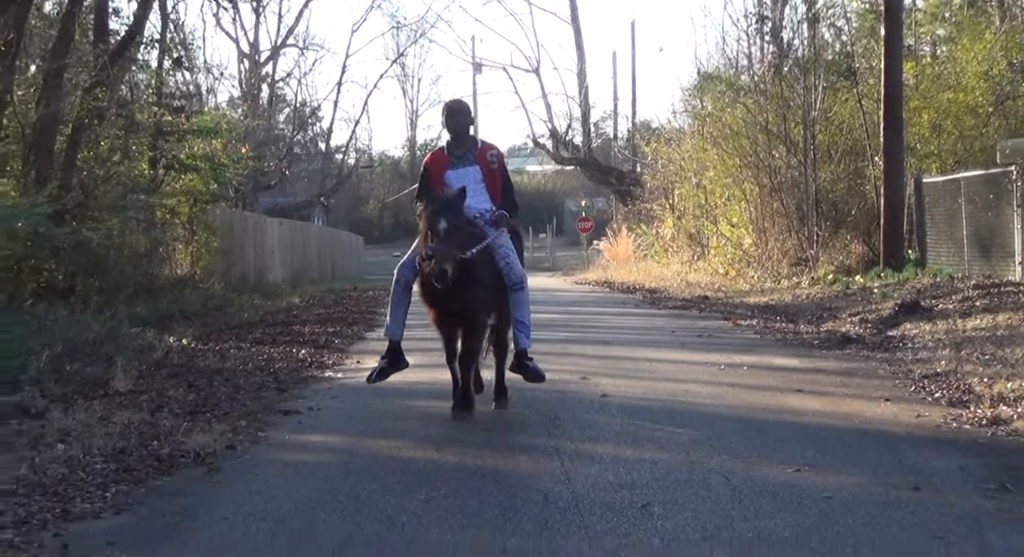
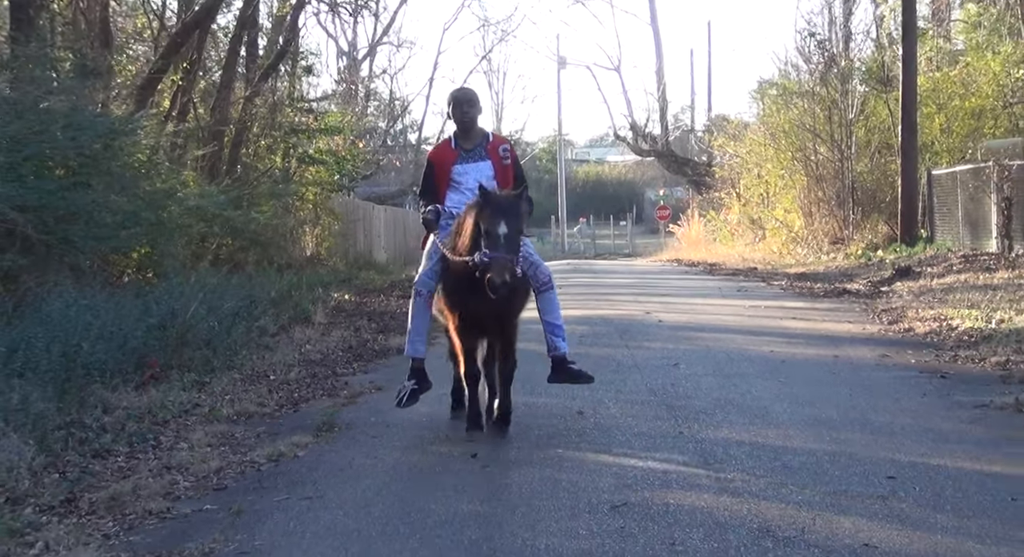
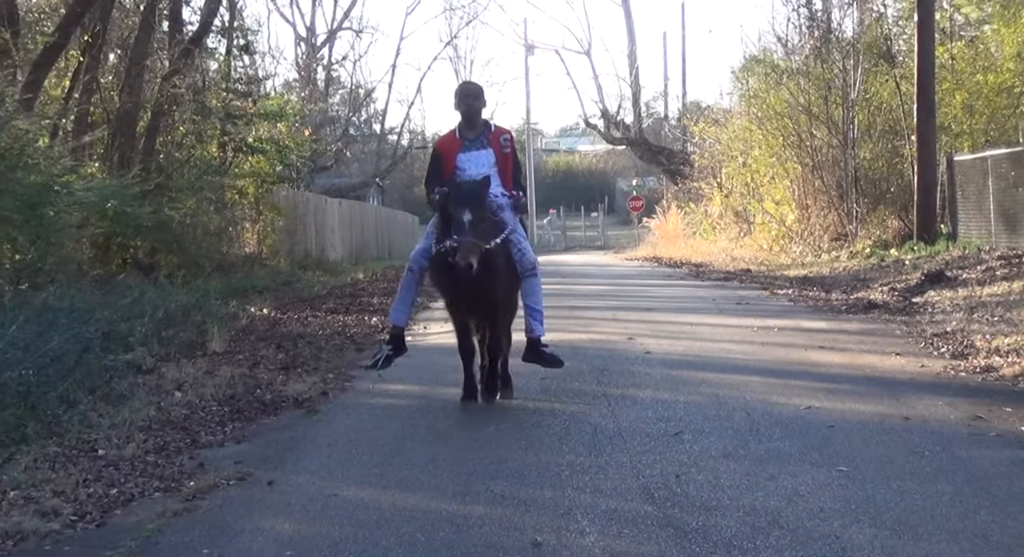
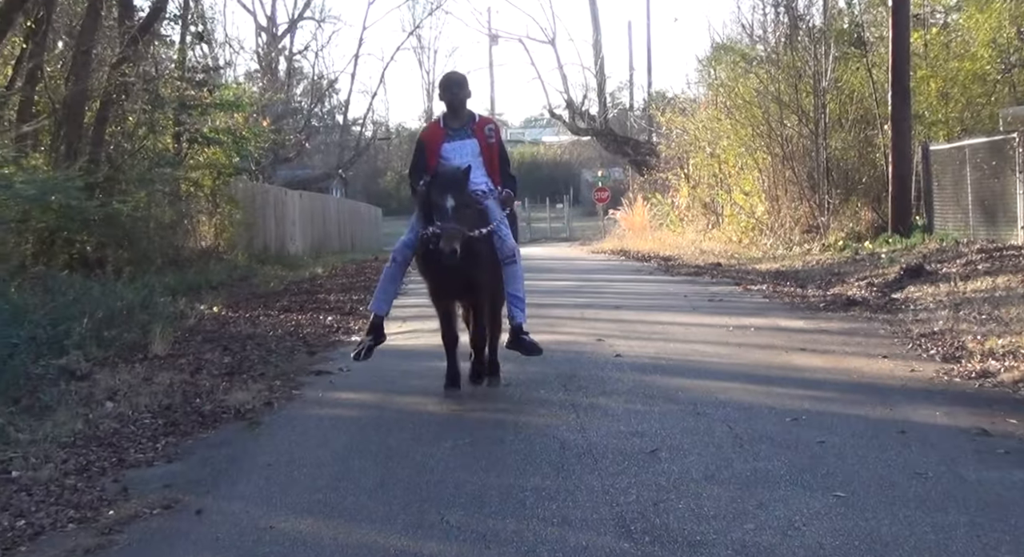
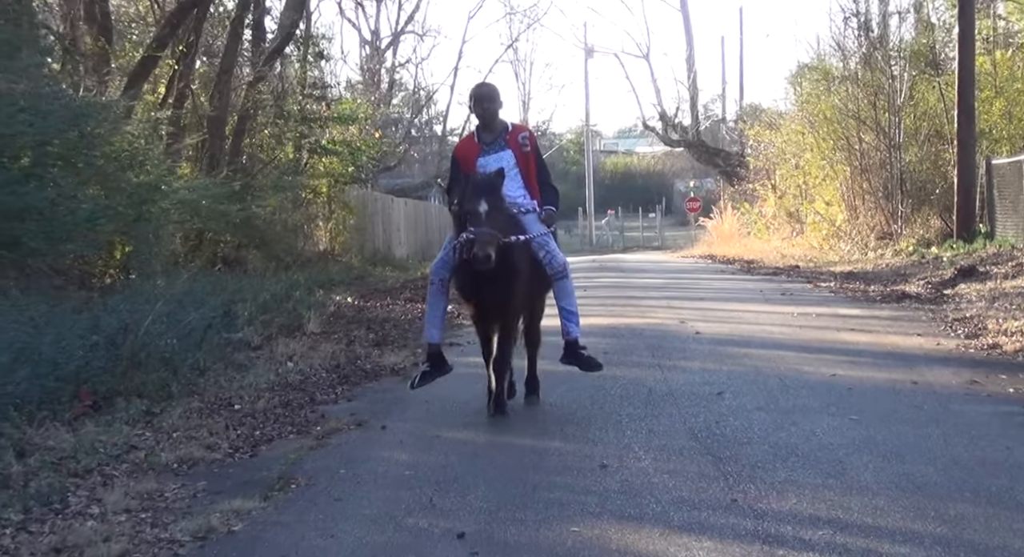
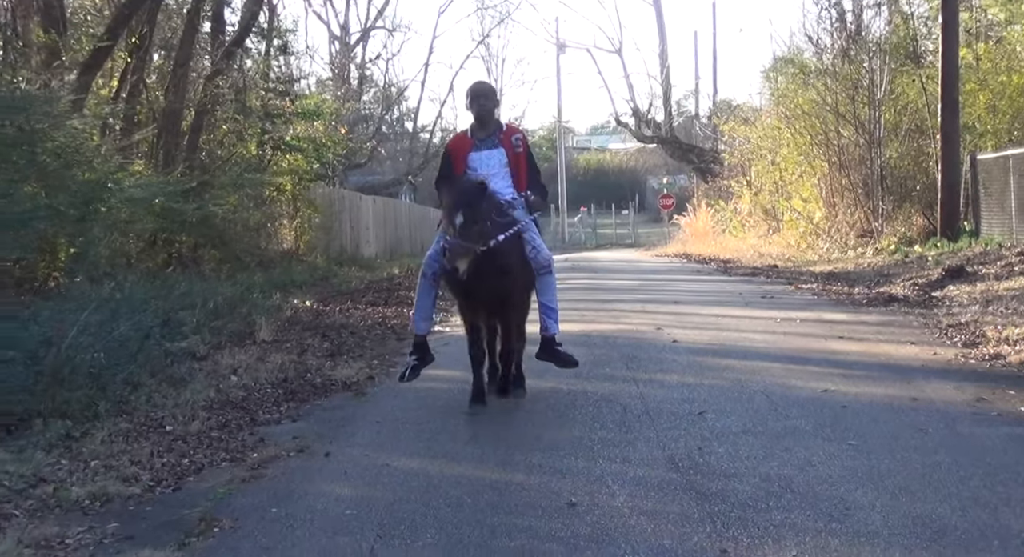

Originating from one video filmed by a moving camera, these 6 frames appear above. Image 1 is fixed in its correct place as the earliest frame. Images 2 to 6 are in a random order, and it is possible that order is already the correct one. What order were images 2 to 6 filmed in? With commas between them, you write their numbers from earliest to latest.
4, 3, 6, 5, 2
